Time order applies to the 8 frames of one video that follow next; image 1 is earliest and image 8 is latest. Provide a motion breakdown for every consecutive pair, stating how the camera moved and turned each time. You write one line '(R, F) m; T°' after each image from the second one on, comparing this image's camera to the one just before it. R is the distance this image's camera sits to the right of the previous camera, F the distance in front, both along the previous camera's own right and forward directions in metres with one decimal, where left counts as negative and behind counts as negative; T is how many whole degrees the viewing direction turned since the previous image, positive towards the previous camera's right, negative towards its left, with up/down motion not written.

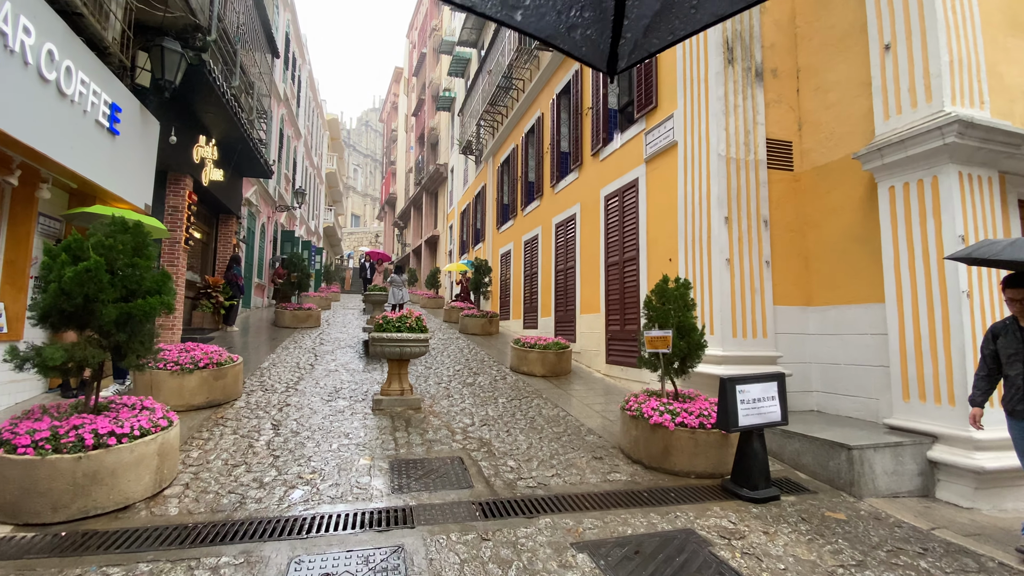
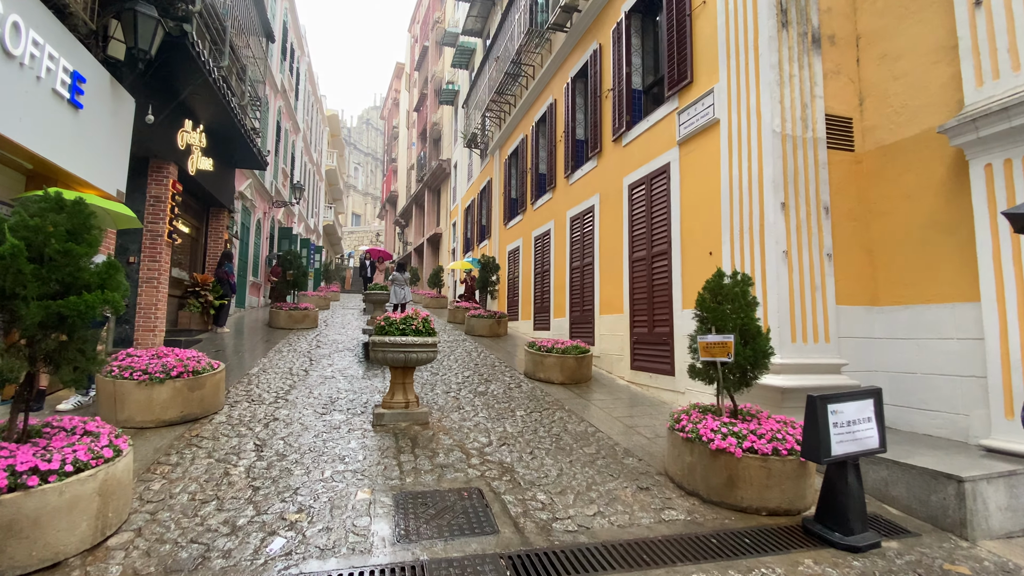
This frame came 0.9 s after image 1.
(-0.2, +0.8) m; 0°
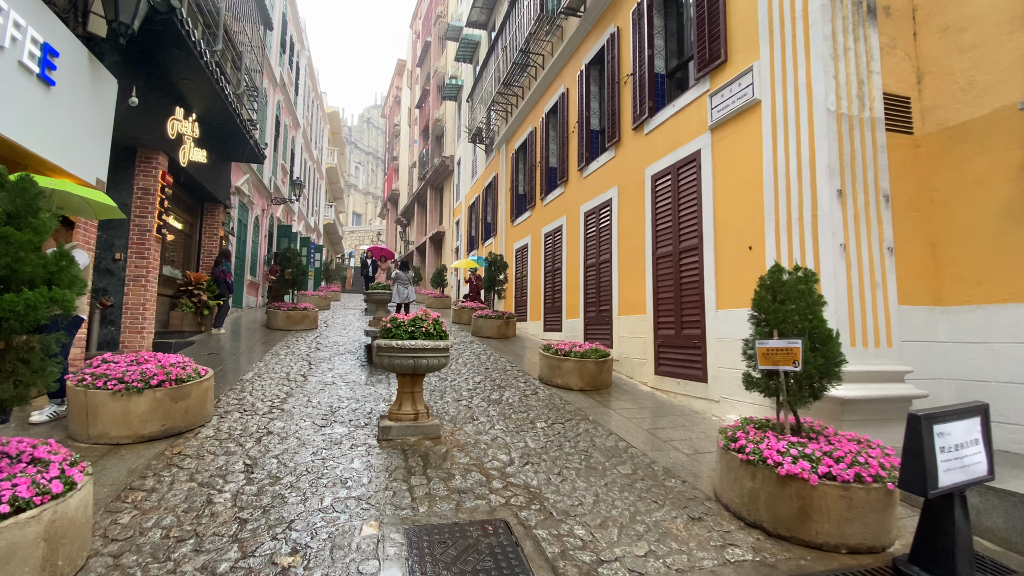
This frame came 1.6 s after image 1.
(-0.2, +0.6) m; 0°
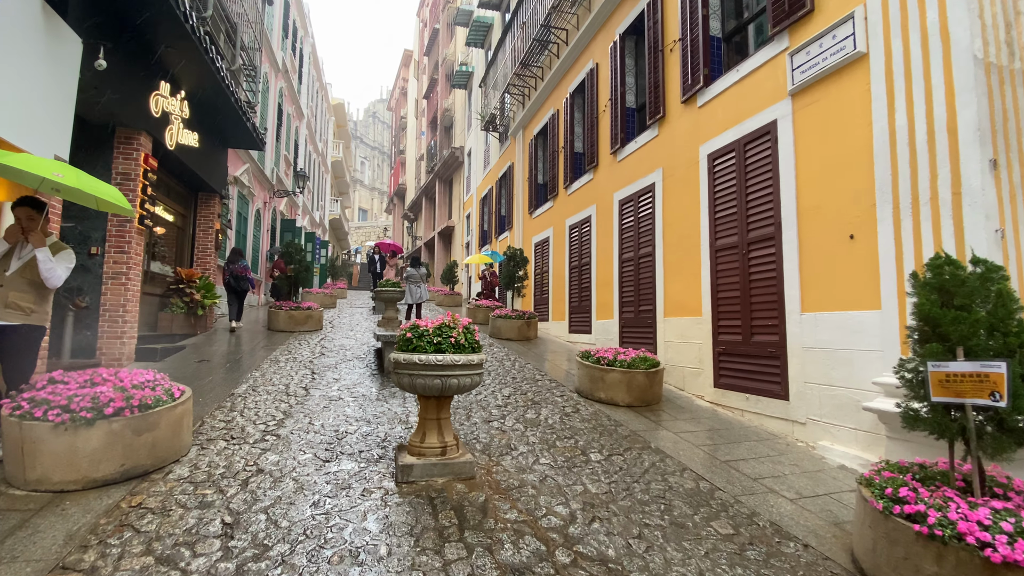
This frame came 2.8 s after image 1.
(-0.4, +1.0) m; -1°
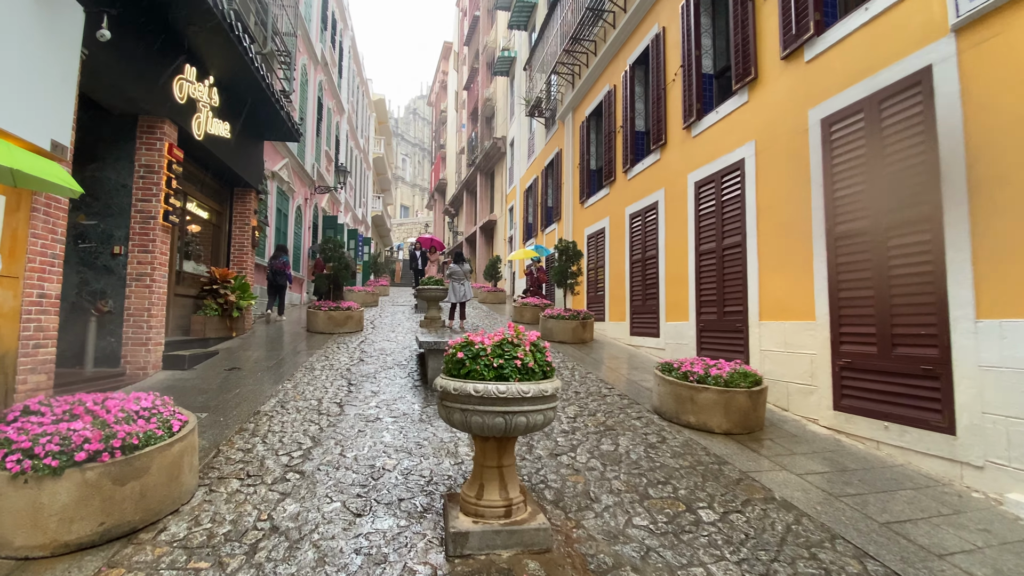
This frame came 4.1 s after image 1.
(-0.3, +1.0) m; -5°
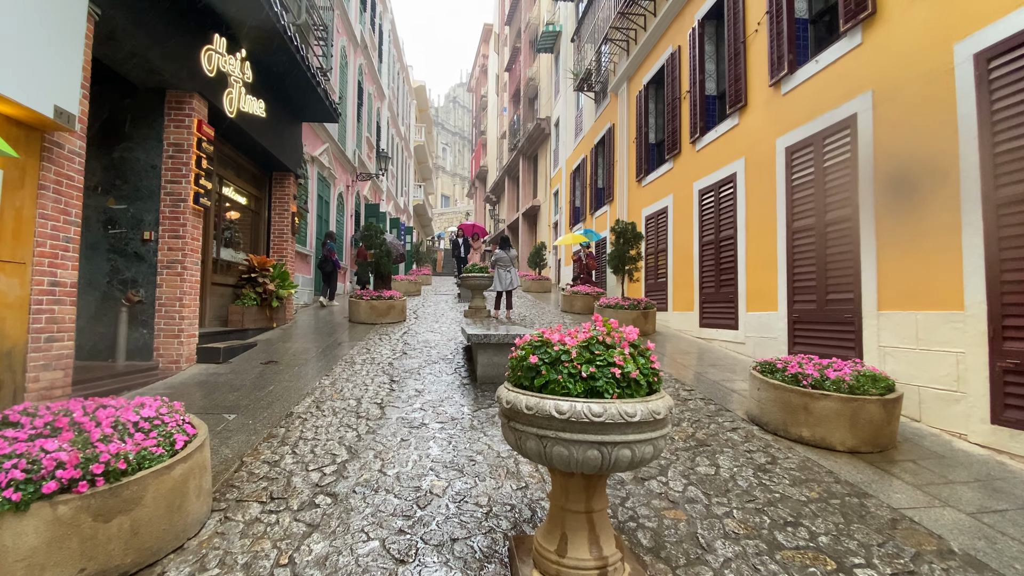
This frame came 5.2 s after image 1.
(-0.2, +0.8) m; -5°
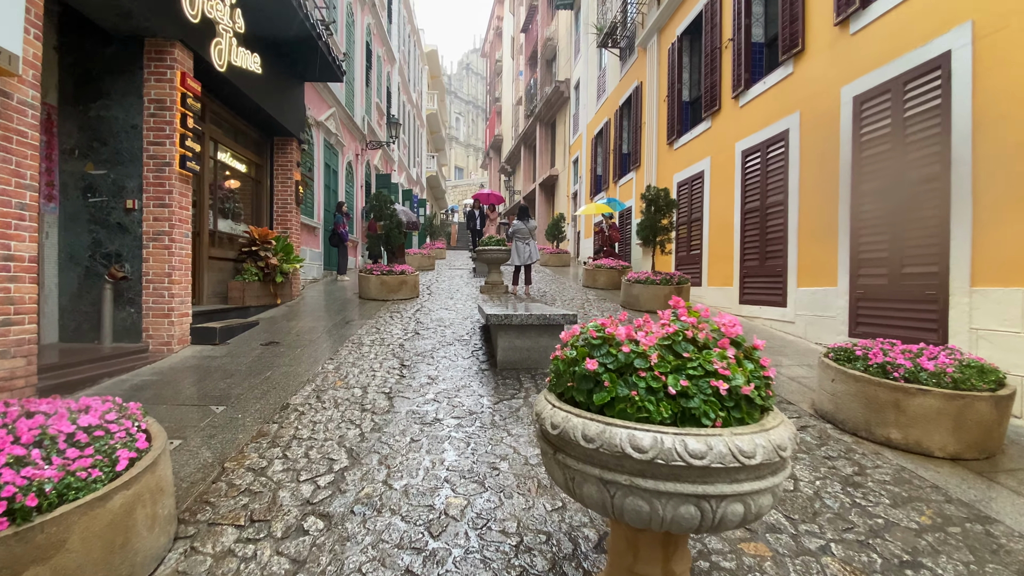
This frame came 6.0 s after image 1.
(-0.1, +0.7) m; -2°
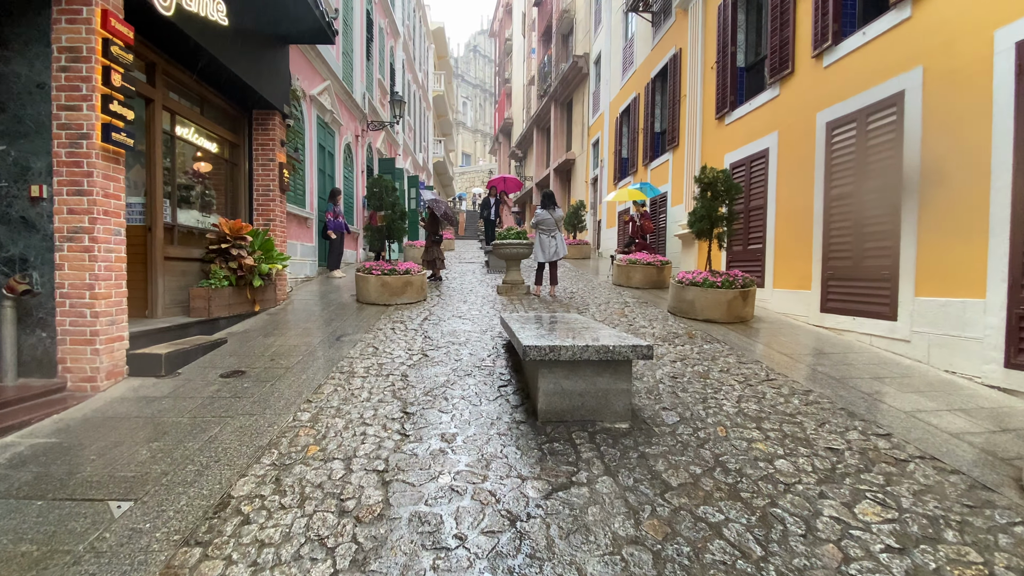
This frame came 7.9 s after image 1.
(-0.3, +1.4) m; -1°
